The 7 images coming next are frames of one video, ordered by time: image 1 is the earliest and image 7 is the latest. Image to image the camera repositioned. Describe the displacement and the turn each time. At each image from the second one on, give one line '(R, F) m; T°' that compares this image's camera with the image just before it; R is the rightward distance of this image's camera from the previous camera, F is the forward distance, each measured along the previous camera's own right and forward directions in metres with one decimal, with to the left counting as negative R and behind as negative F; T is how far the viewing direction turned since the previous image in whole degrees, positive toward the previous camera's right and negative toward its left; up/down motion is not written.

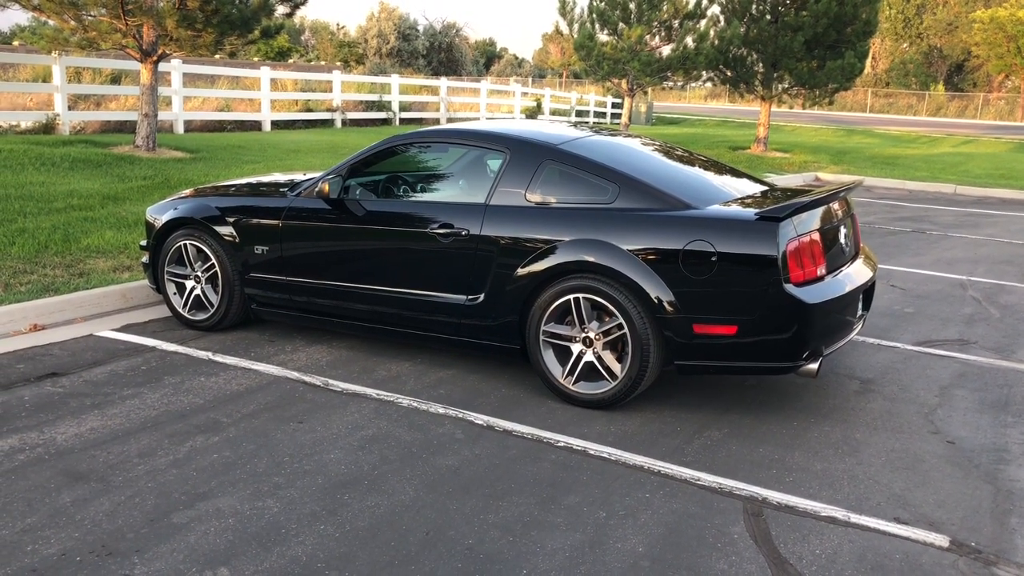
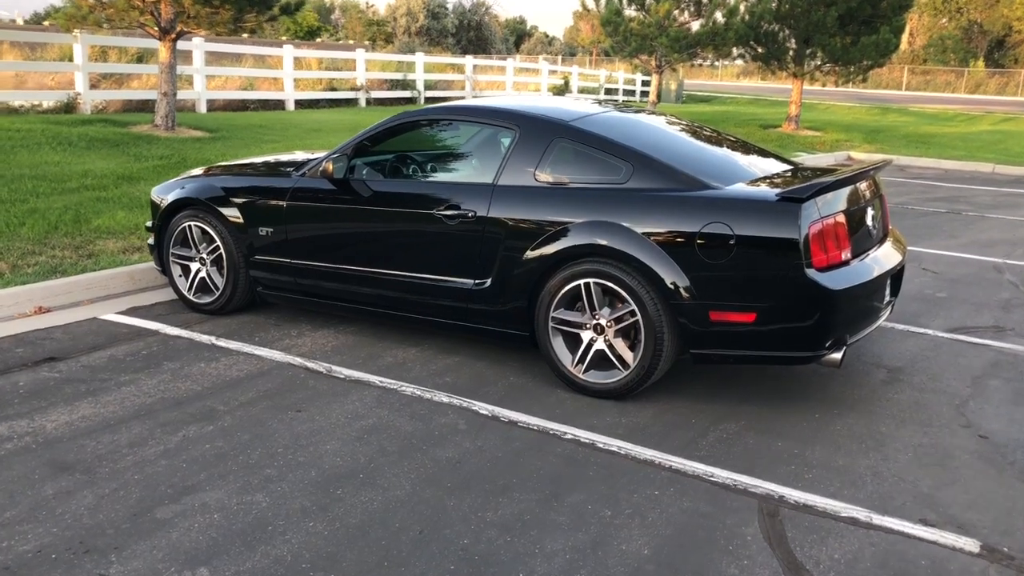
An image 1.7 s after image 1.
(+0.1, +0.2) m; -2°
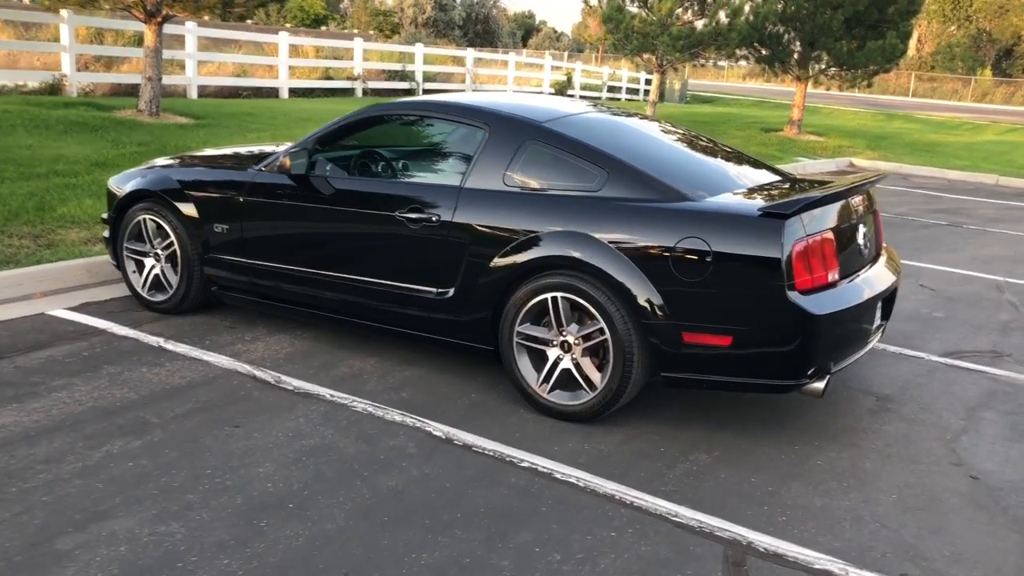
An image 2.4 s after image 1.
(+0.2, +0.3) m; 0°
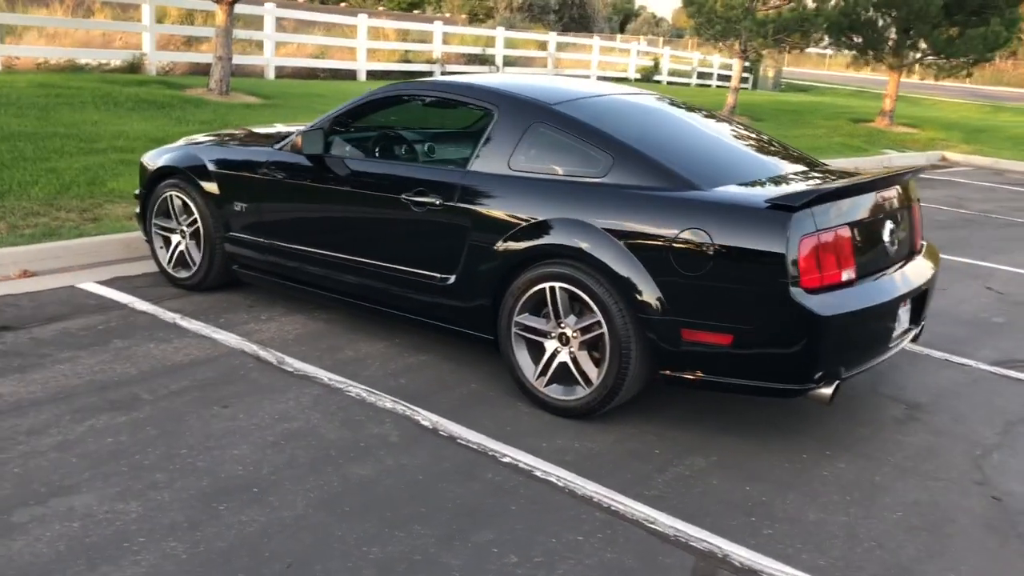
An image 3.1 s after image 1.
(+0.4, +0.2) m; -5°
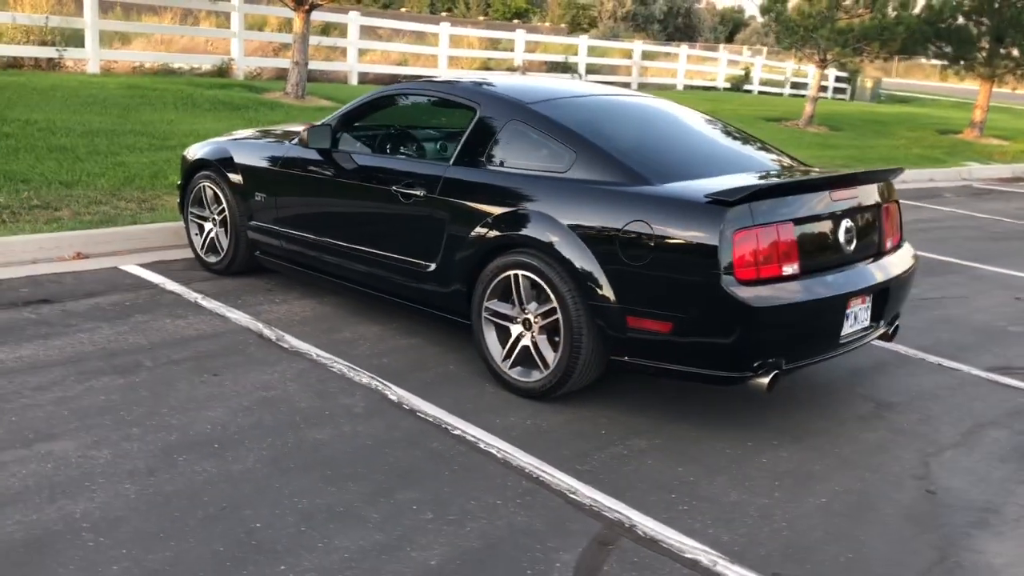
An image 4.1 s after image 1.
(+0.6, -0.2) m; -6°
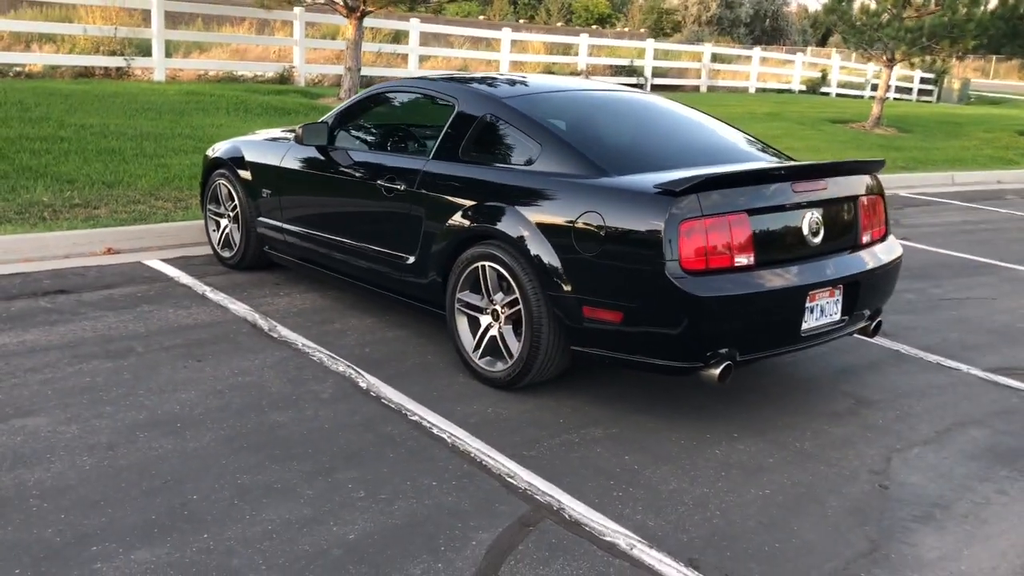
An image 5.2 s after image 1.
(+0.5, 0.0) m; -5°
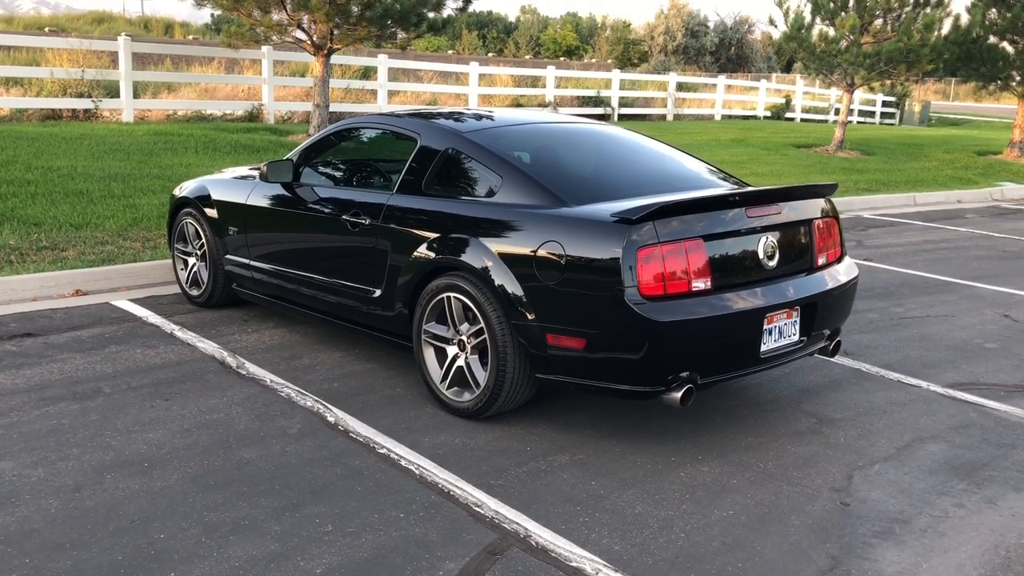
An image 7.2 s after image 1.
(+0.1, -0.1) m; +1°
